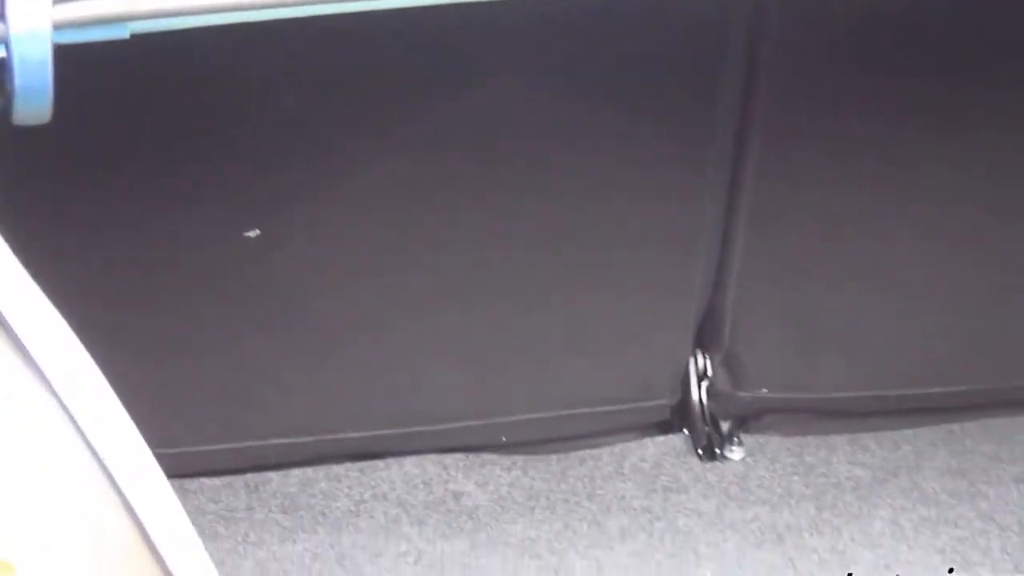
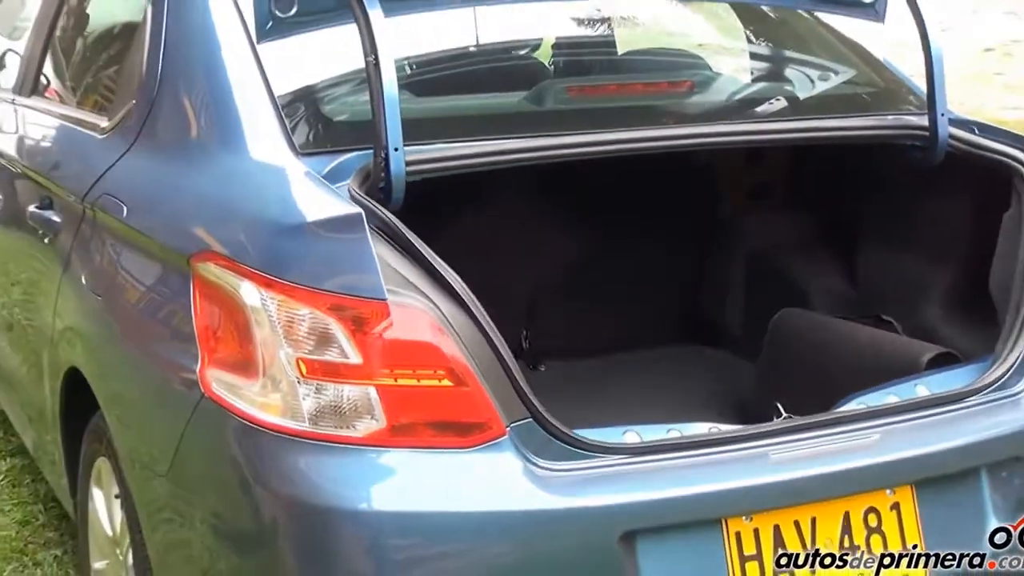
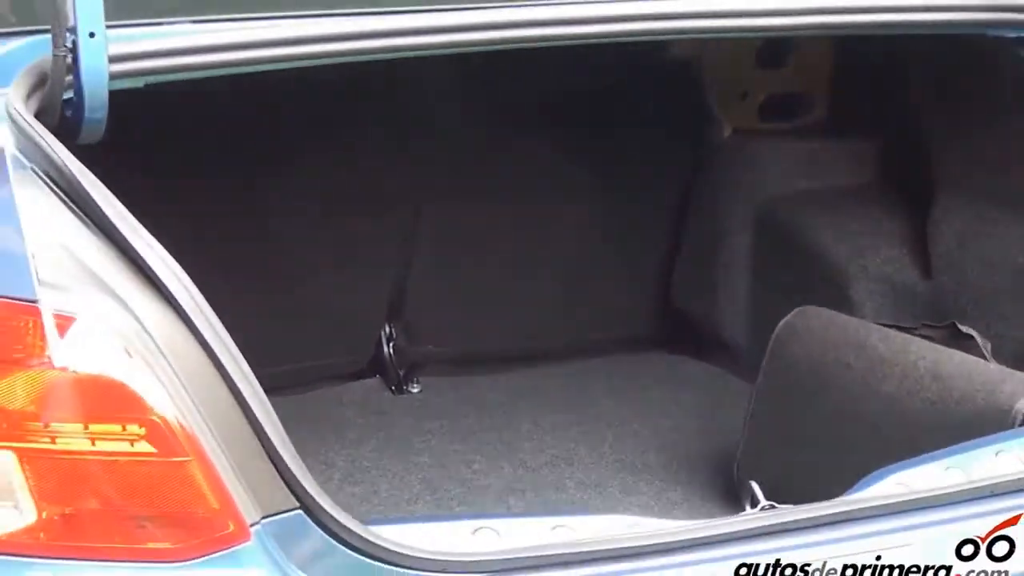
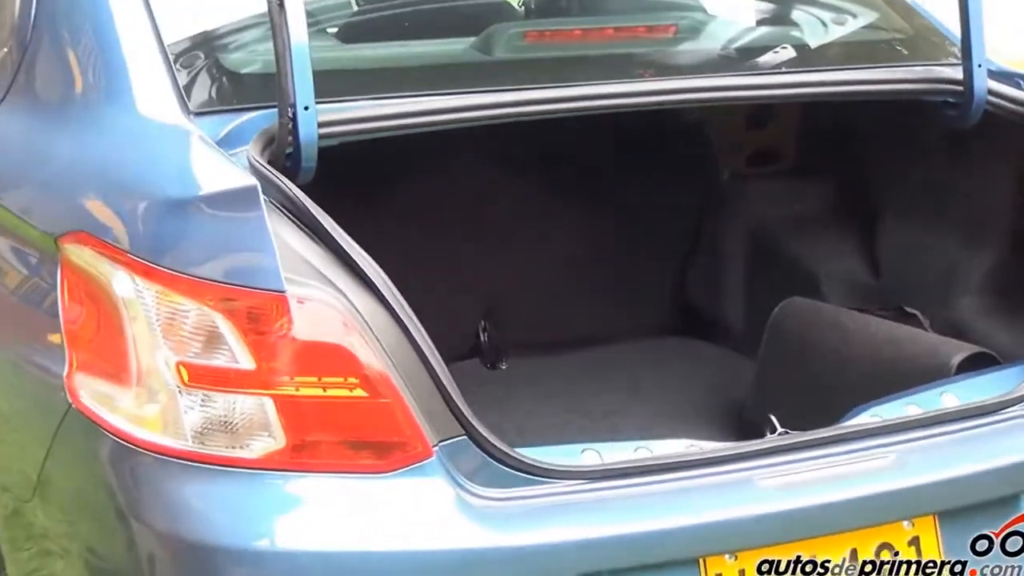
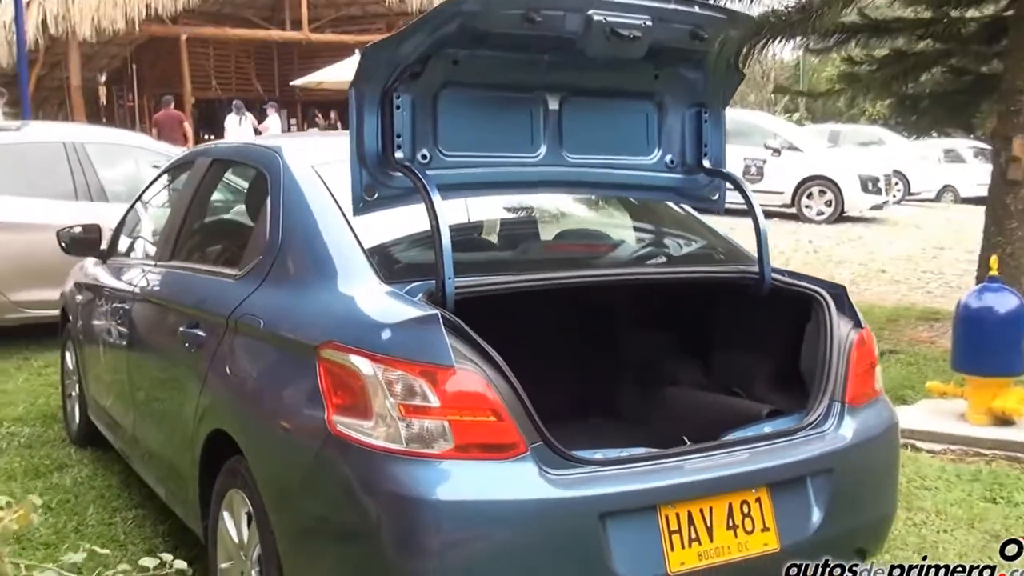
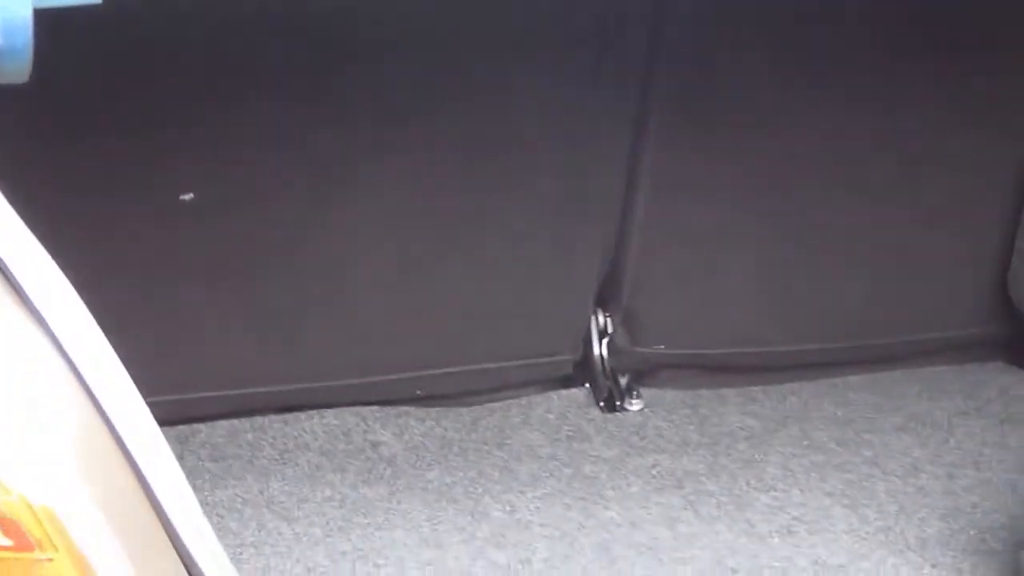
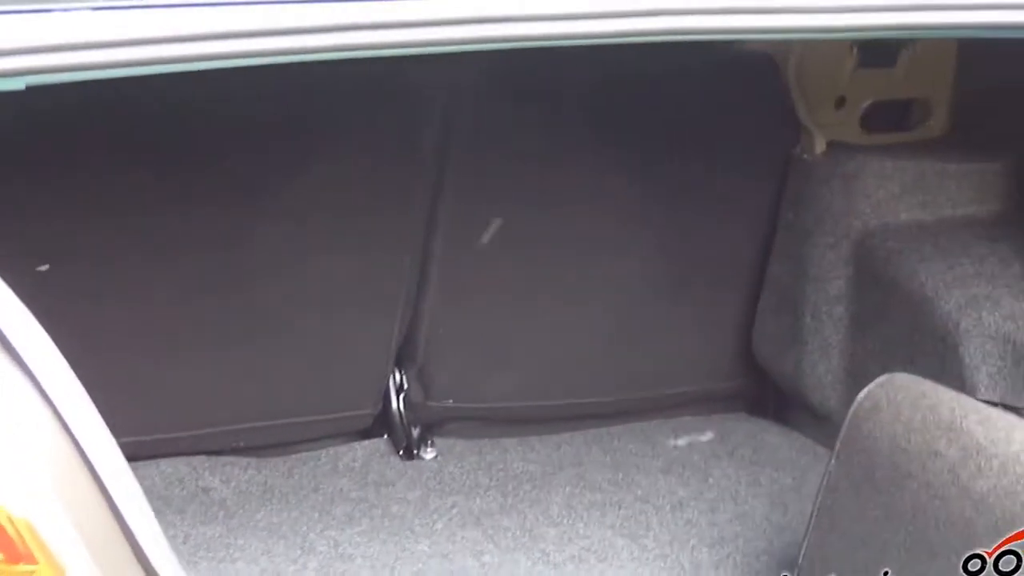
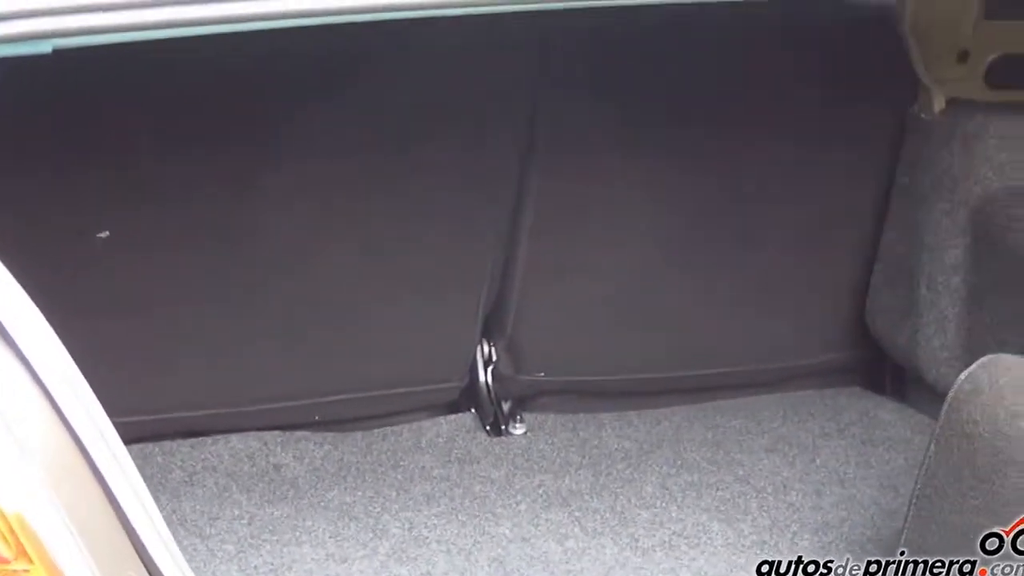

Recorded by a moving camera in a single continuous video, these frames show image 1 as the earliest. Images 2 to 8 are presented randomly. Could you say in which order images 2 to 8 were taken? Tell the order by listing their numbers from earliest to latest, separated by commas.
6, 8, 7, 3, 4, 2, 5
